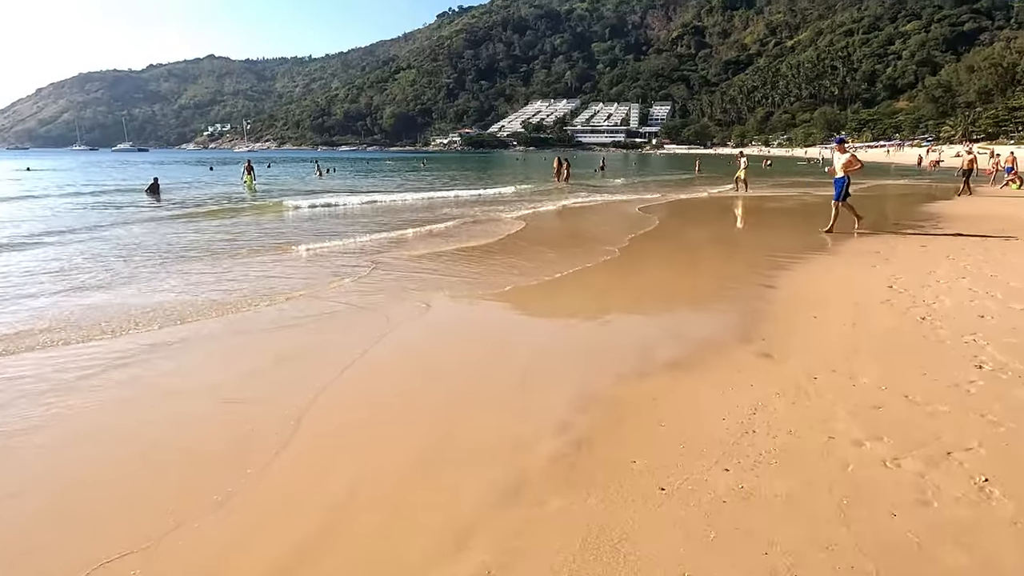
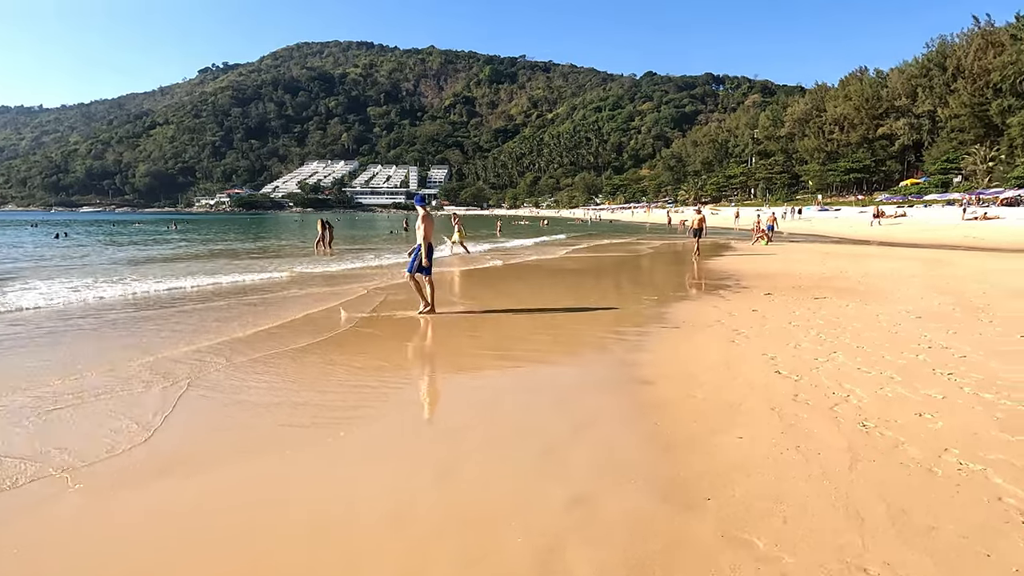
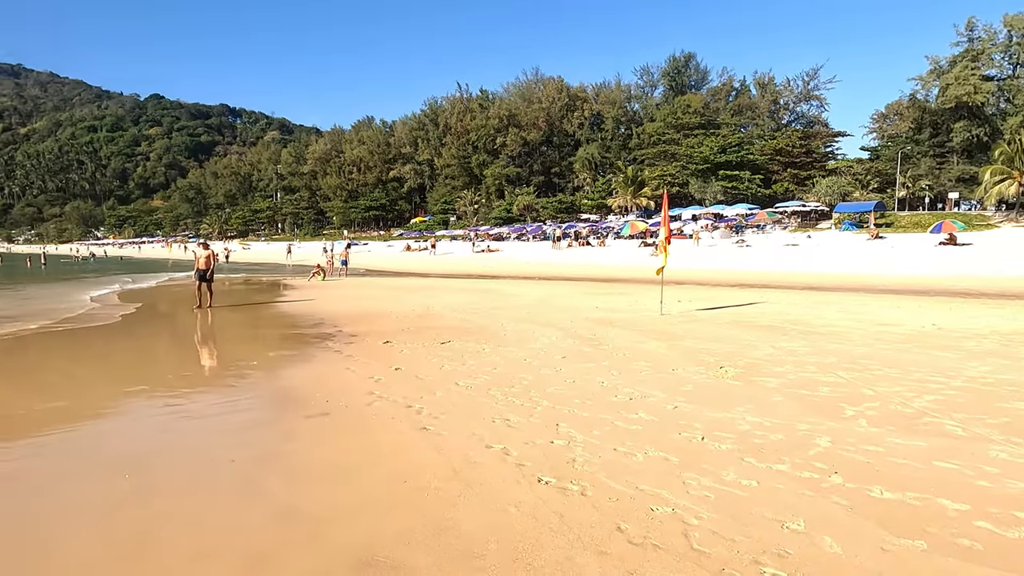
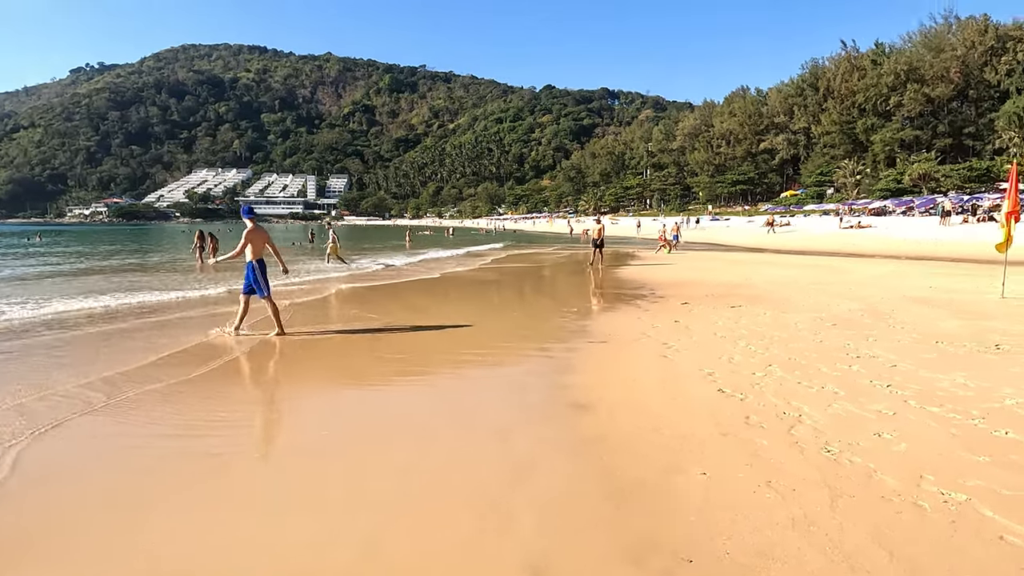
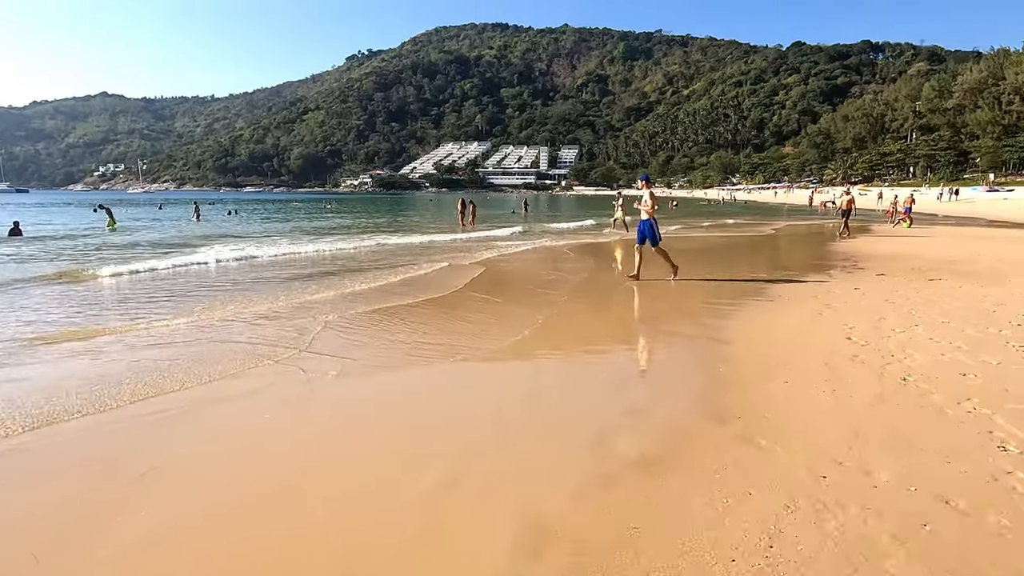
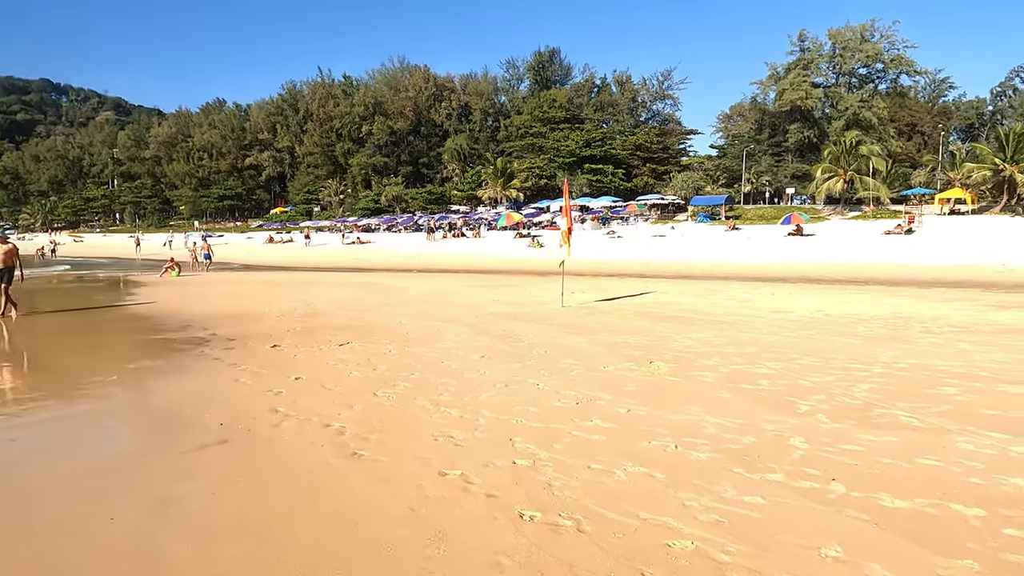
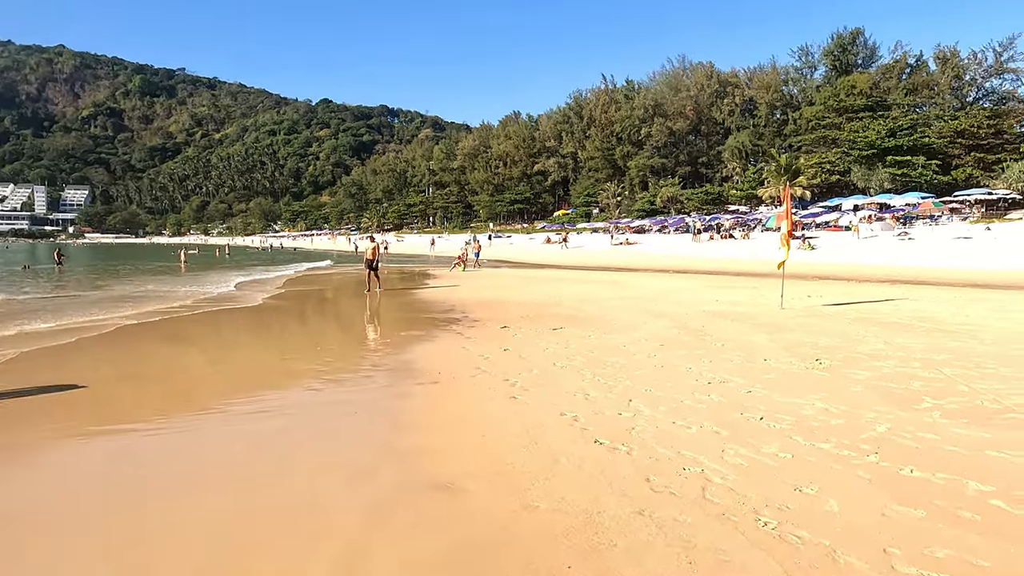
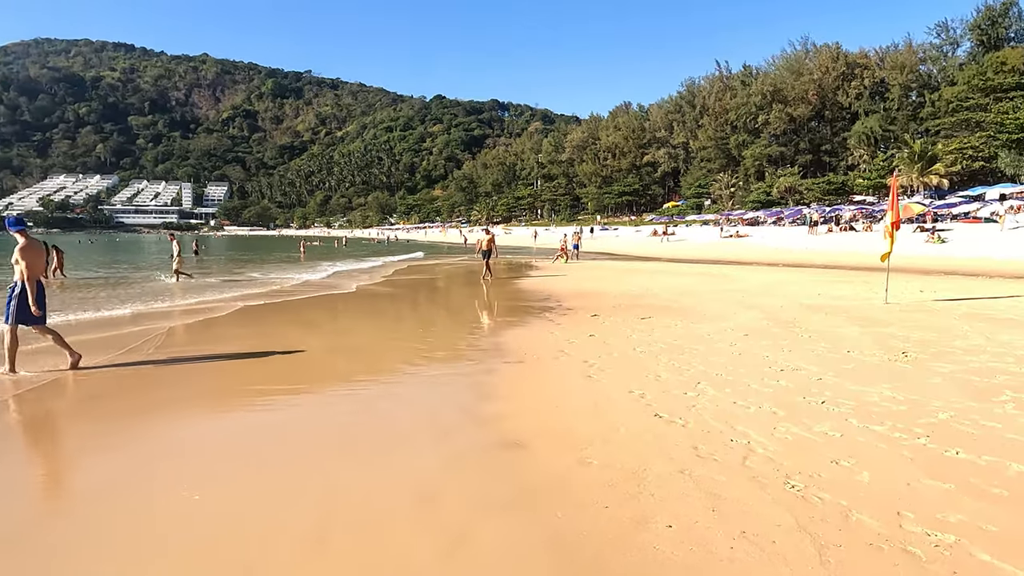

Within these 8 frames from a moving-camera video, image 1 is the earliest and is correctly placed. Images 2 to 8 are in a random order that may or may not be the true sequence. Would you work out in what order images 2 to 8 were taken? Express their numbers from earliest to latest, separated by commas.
5, 2, 4, 8, 7, 3, 6
